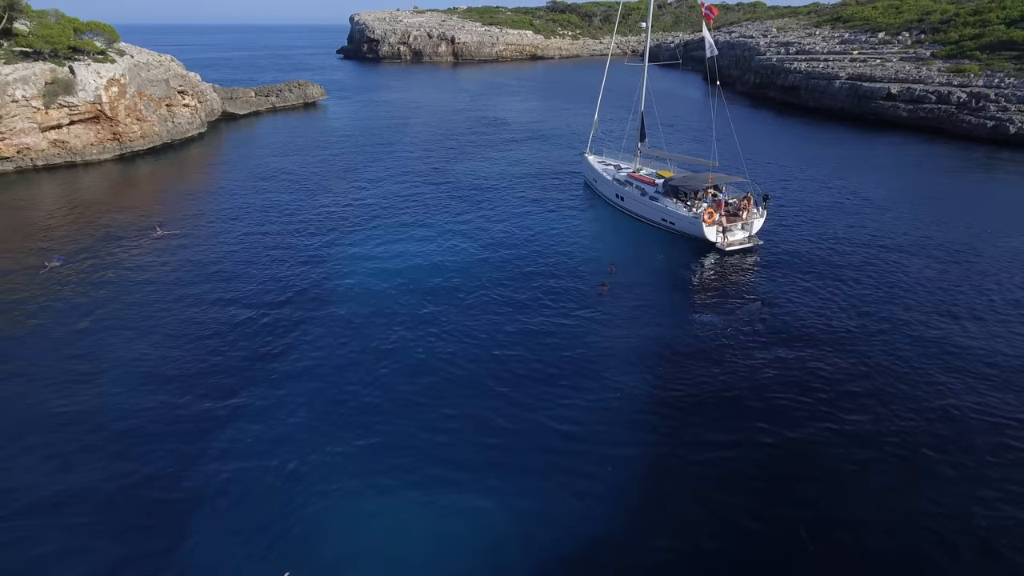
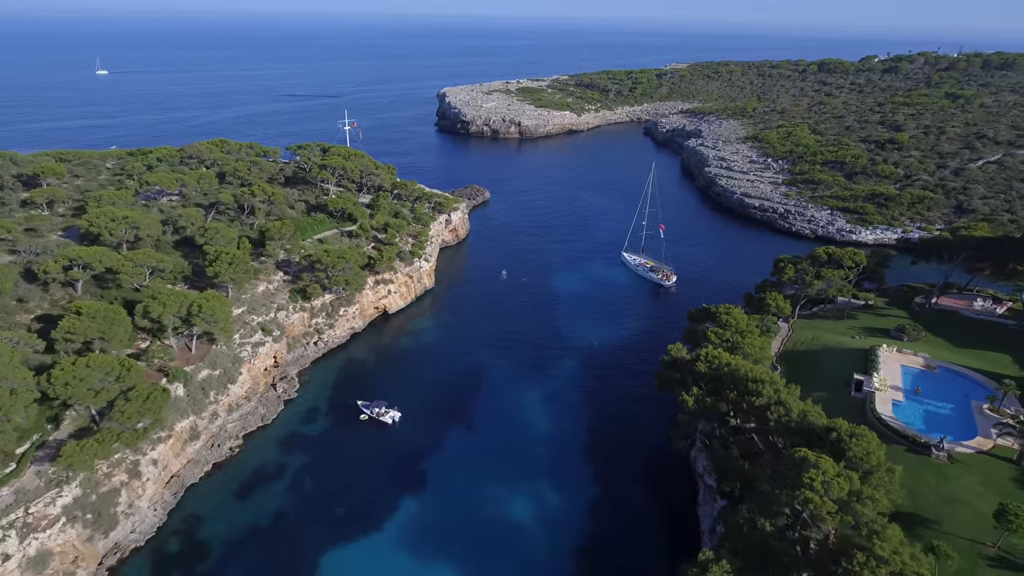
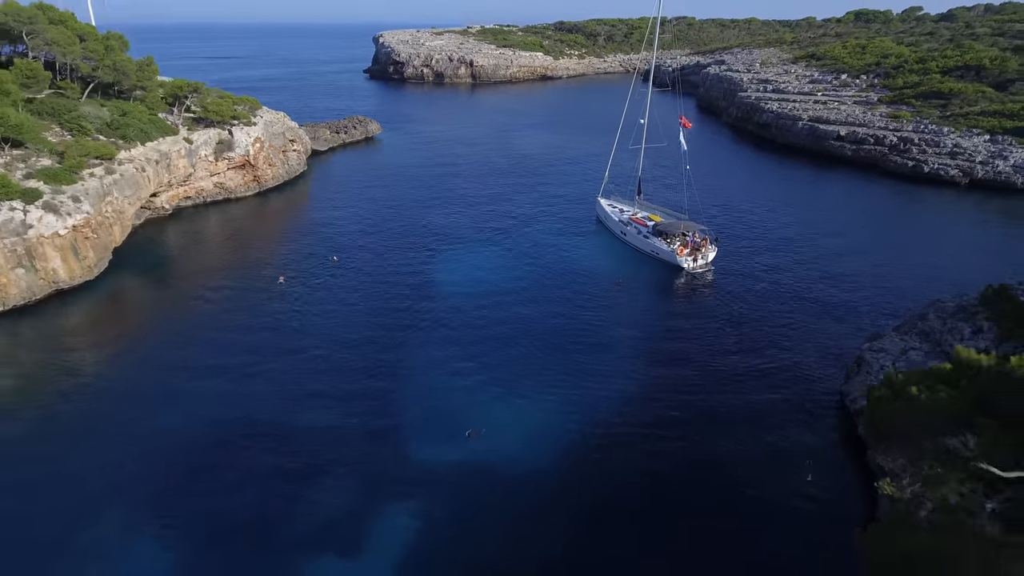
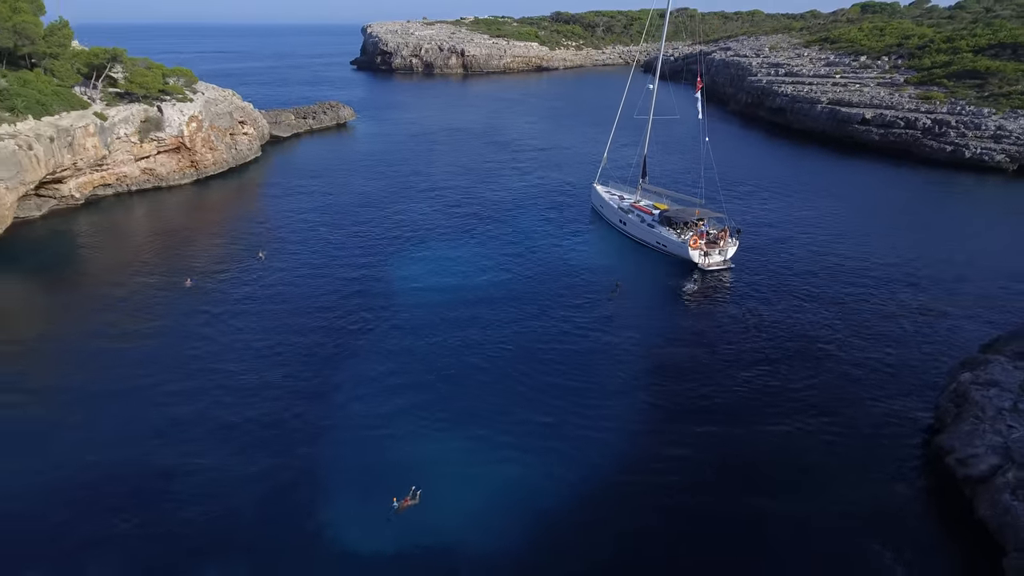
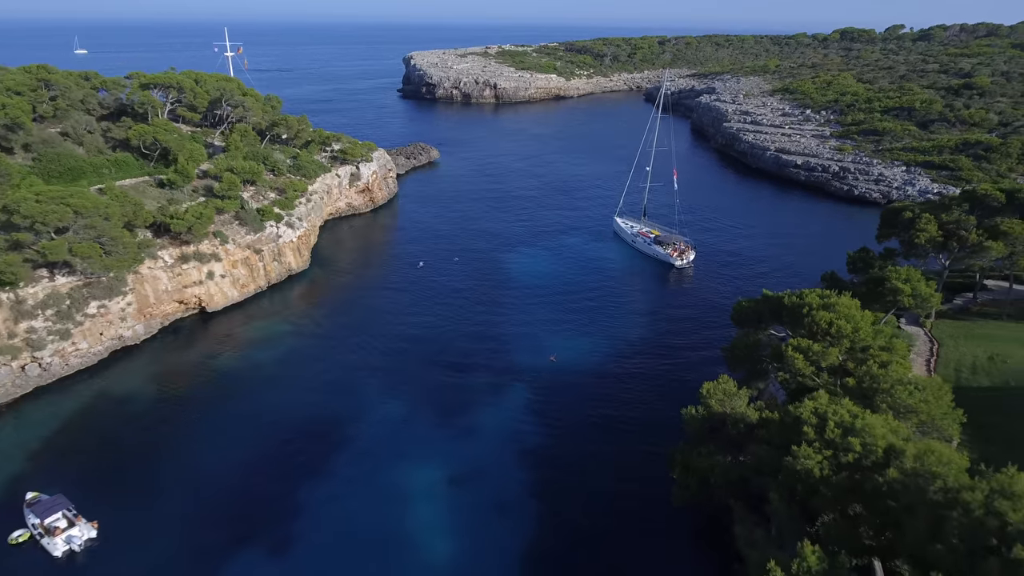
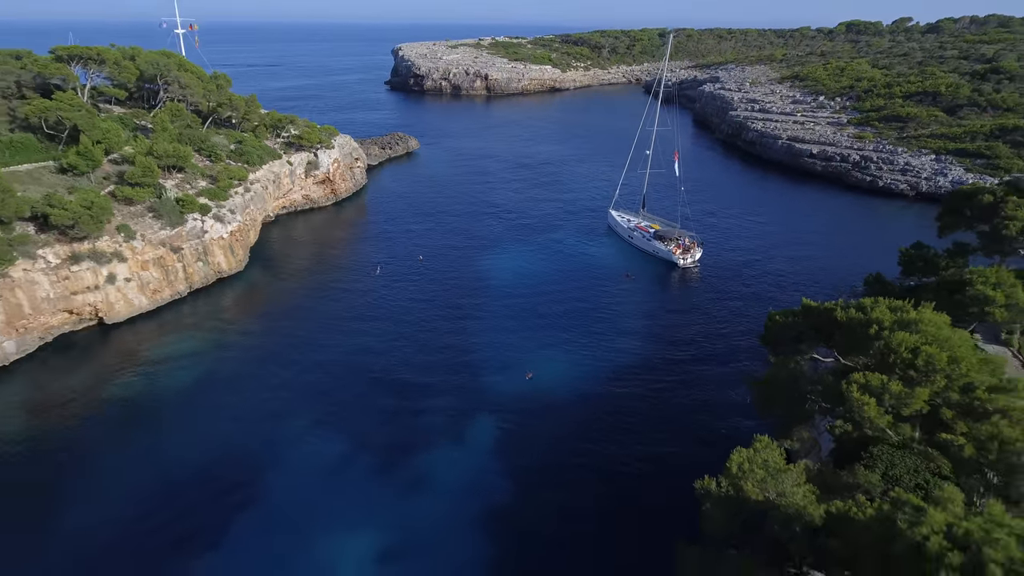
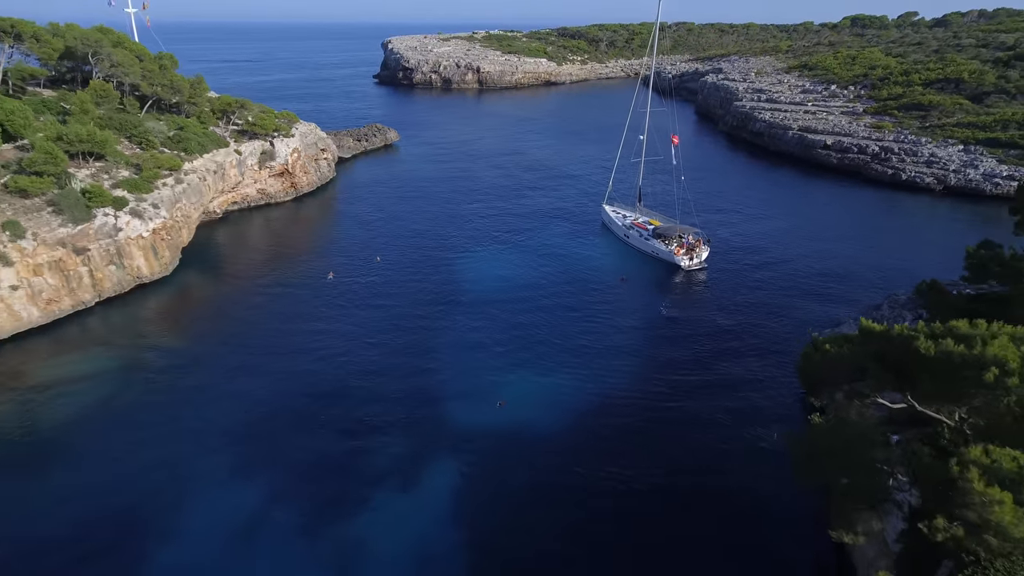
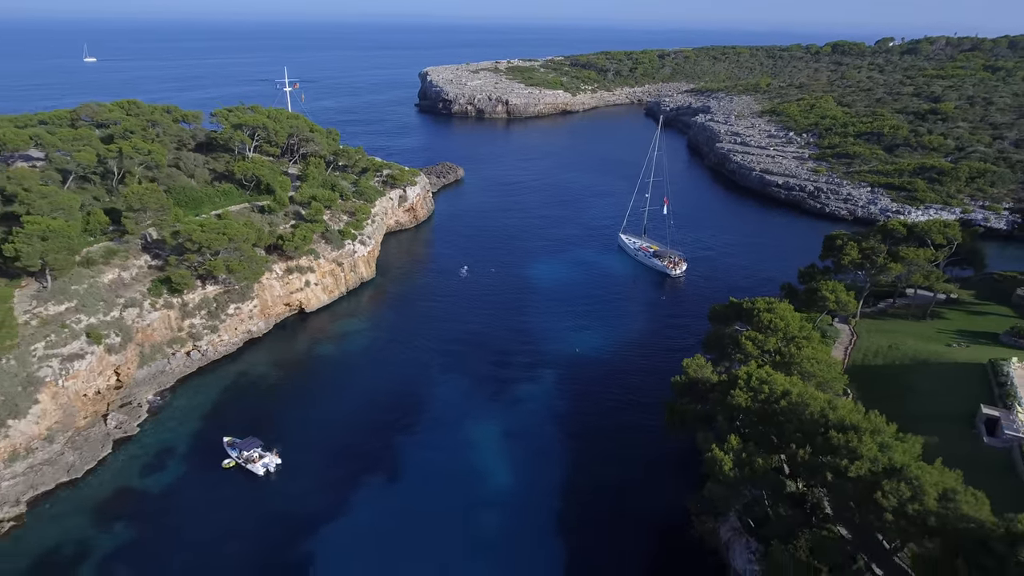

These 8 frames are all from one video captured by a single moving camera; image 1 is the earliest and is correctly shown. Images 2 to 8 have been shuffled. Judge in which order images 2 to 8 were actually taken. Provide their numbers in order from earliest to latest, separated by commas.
4, 3, 7, 6, 5, 8, 2
